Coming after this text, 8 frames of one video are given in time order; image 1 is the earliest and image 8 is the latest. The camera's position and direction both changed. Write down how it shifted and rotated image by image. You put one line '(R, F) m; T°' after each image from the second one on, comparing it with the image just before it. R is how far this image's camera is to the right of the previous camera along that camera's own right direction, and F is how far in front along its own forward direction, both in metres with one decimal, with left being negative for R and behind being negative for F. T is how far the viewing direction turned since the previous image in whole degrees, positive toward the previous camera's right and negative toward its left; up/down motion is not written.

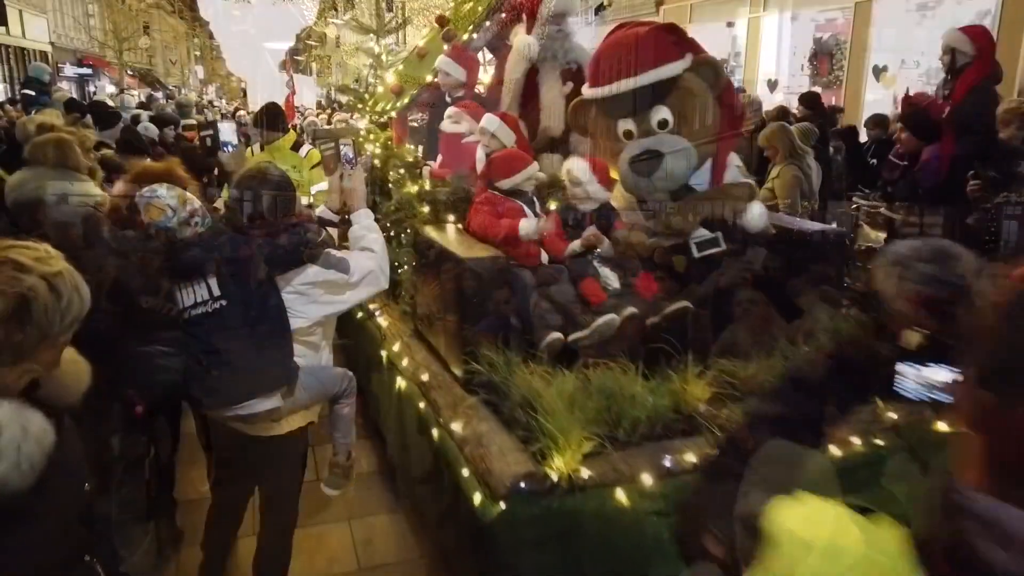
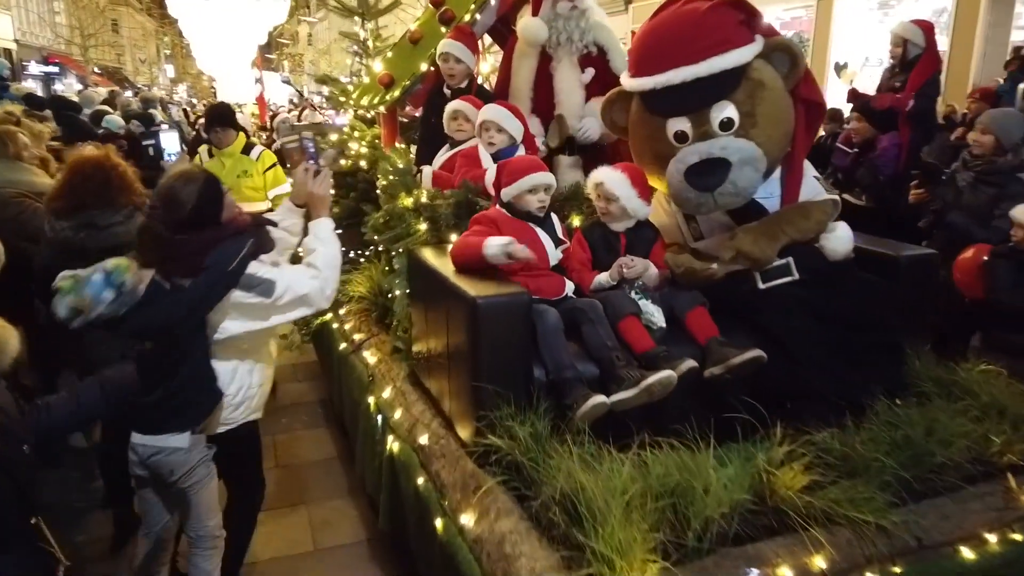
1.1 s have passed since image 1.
(-0.1, +0.6) m; +1°
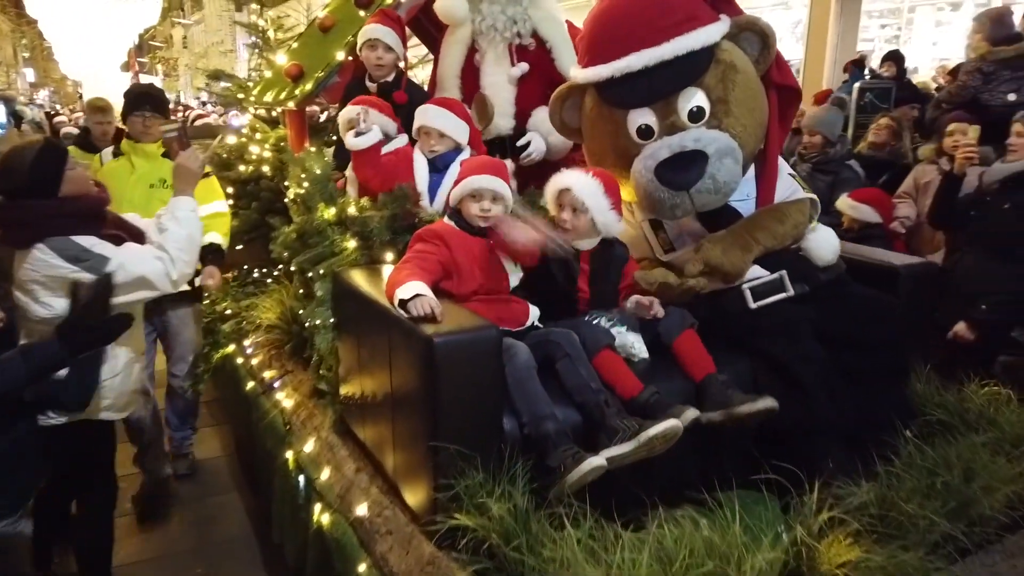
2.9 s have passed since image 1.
(-0.1, +0.4) m; +7°
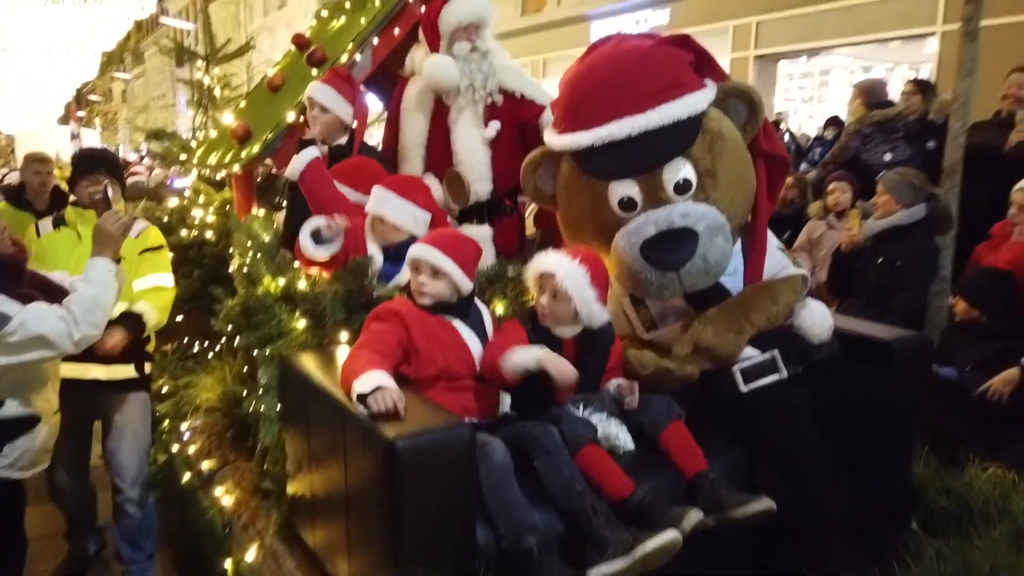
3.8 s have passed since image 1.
(0.0, +0.2) m; +4°
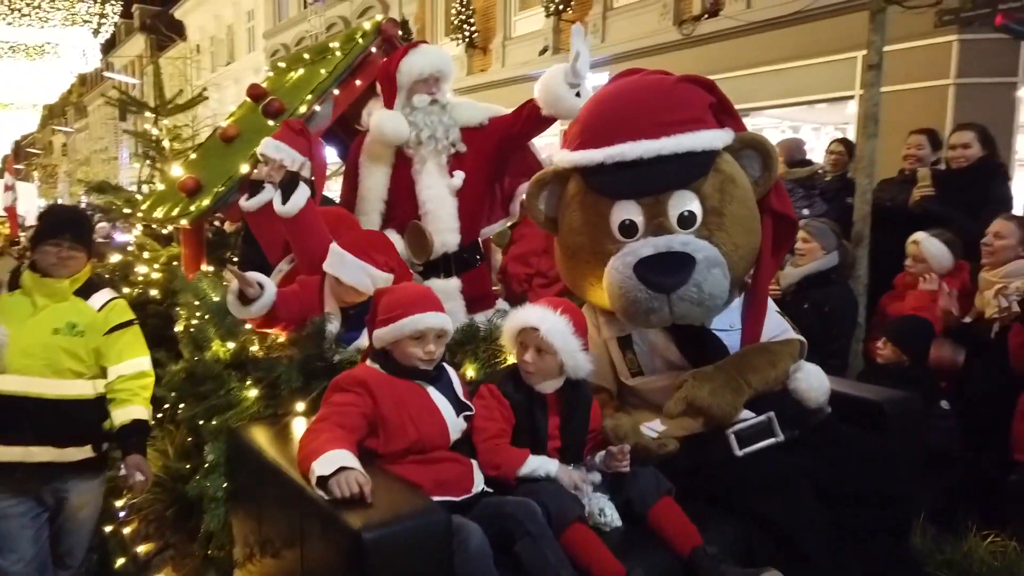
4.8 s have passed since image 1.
(0.0, +0.1) m; +3°
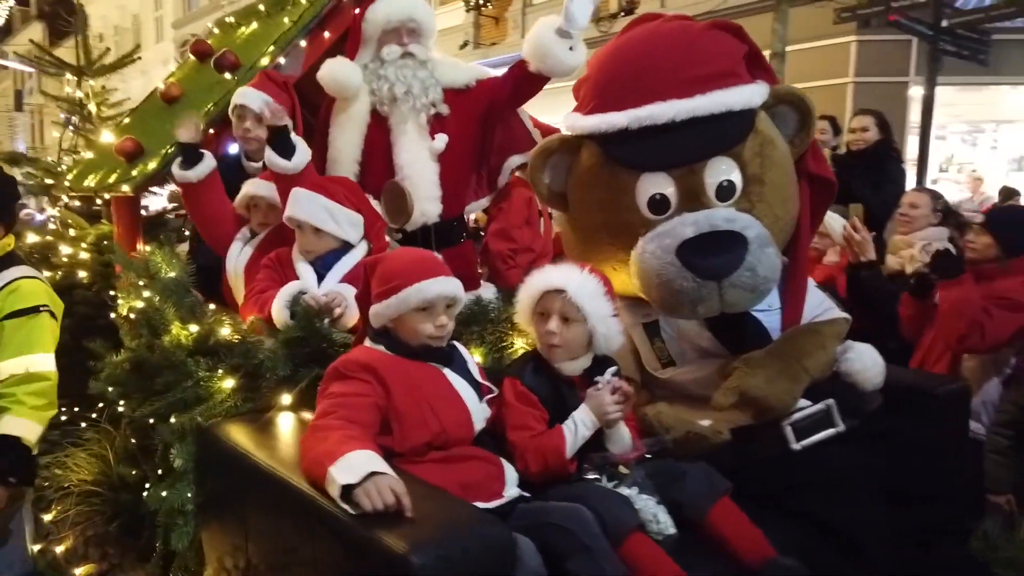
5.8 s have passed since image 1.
(-0.2, +0.3) m; +5°
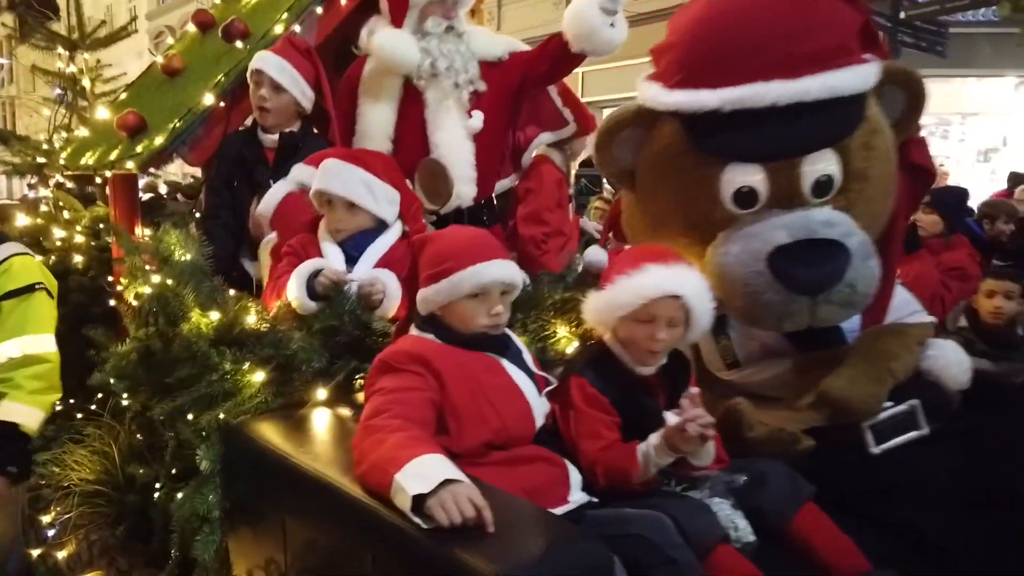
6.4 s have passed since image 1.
(-0.1, +0.1) m; +1°
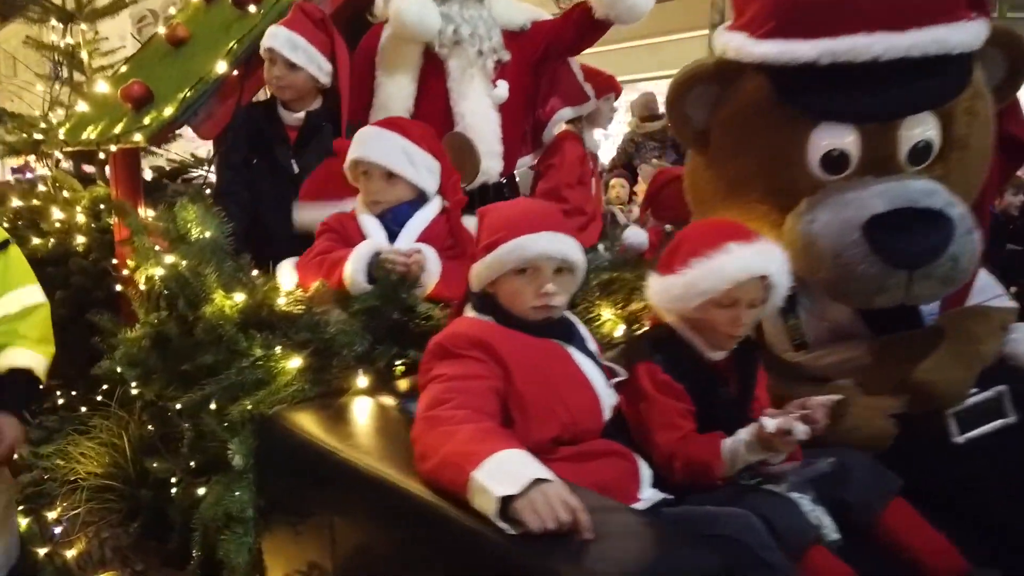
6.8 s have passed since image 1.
(-0.1, +0.1) m; +1°
